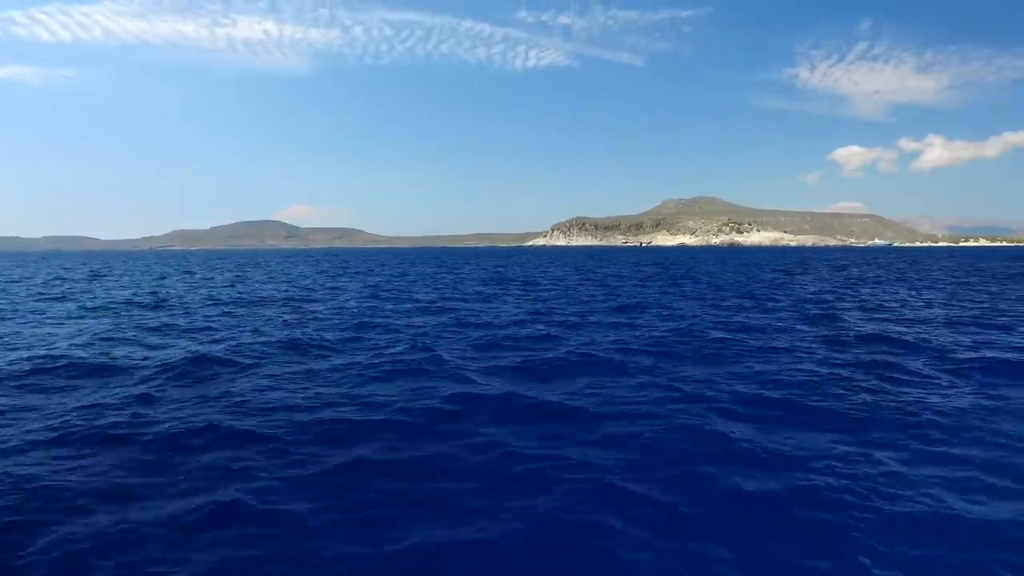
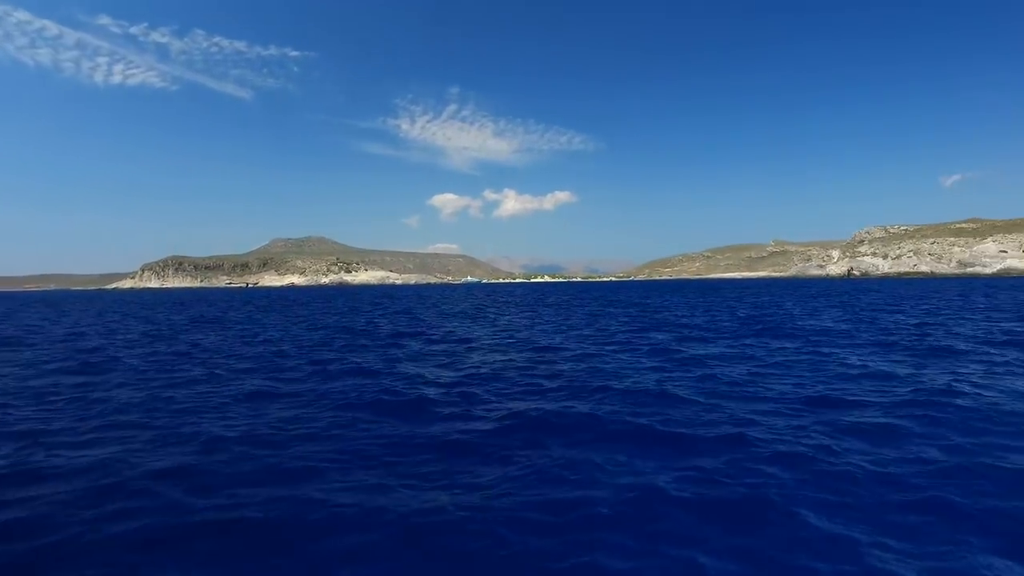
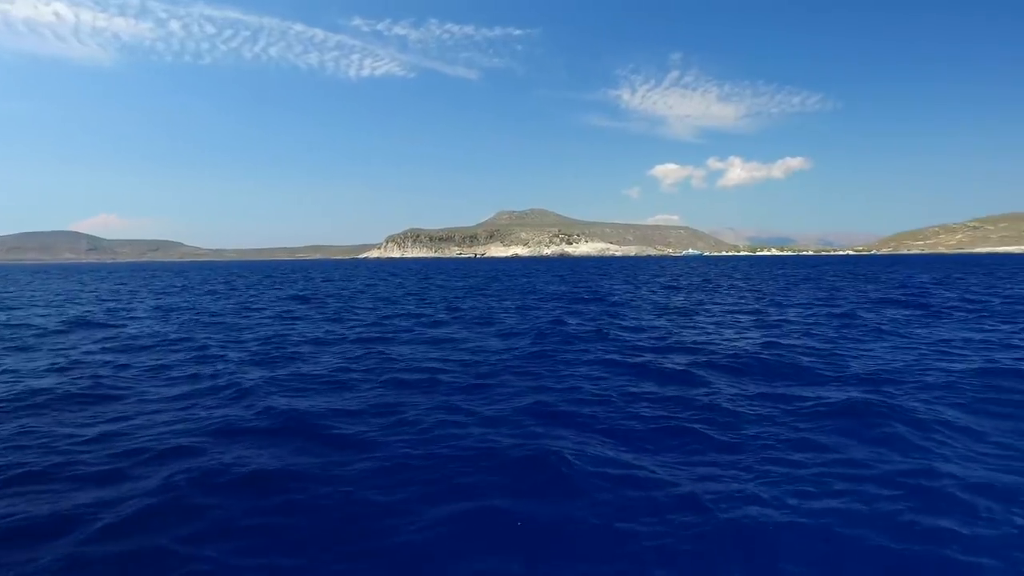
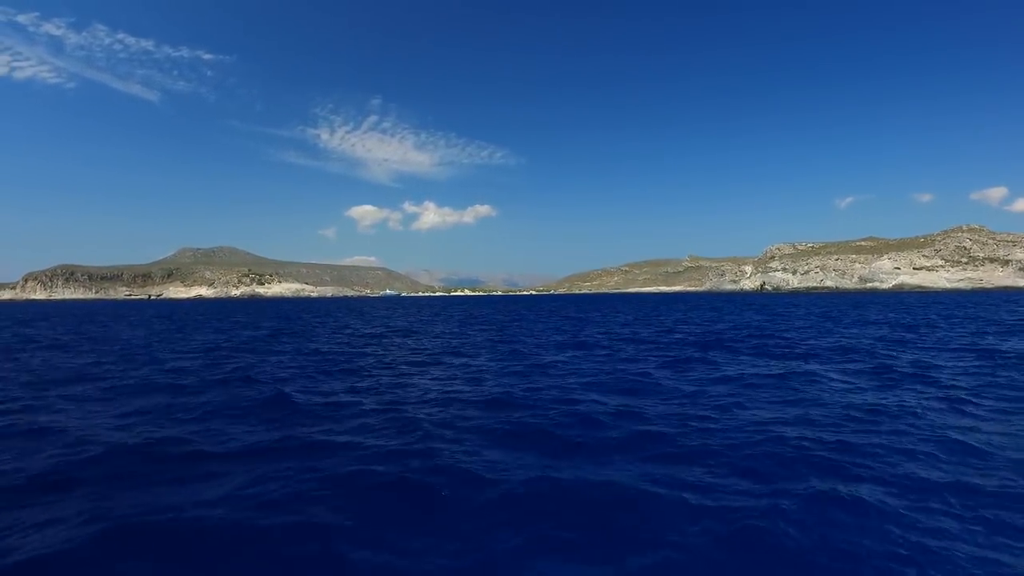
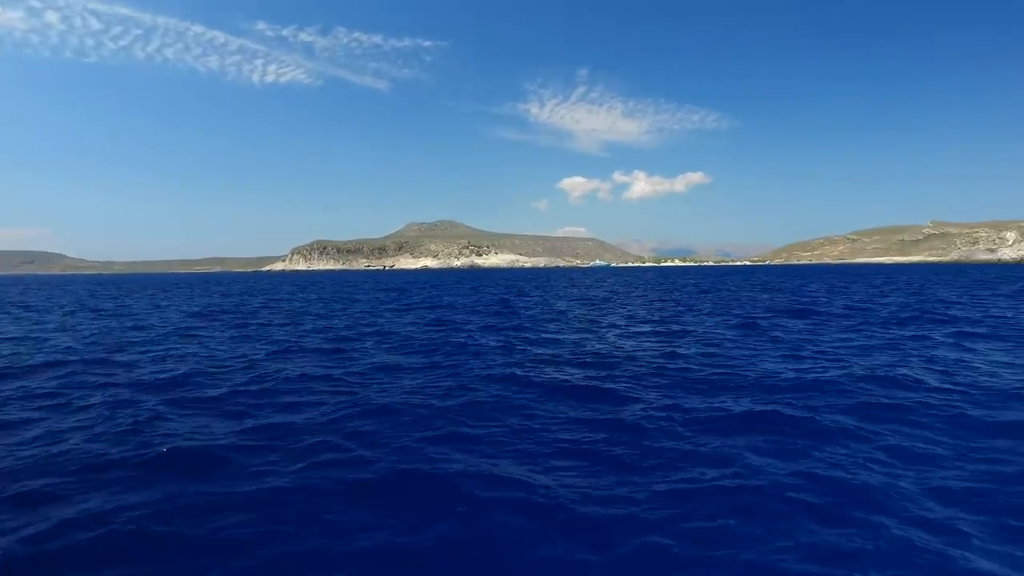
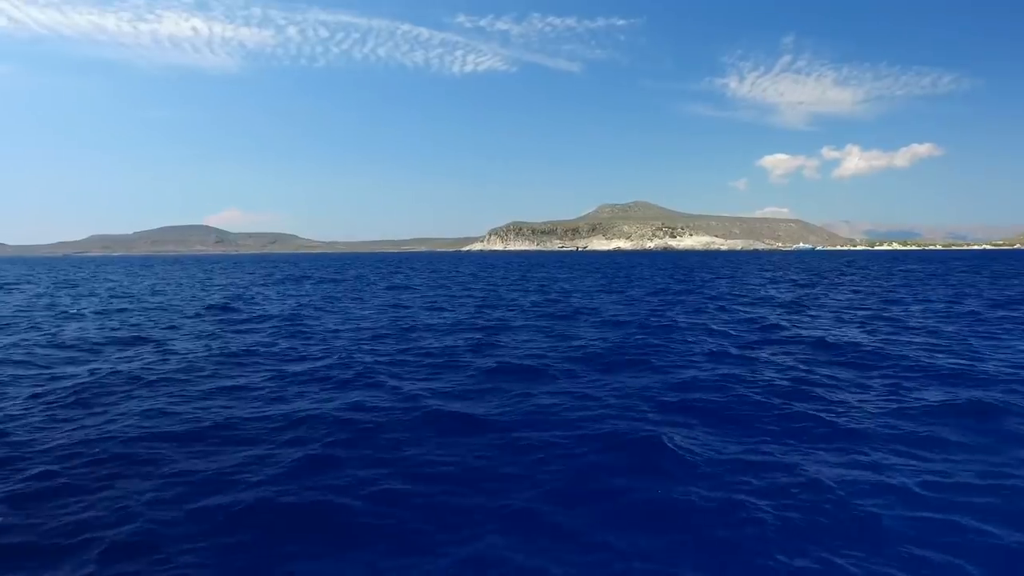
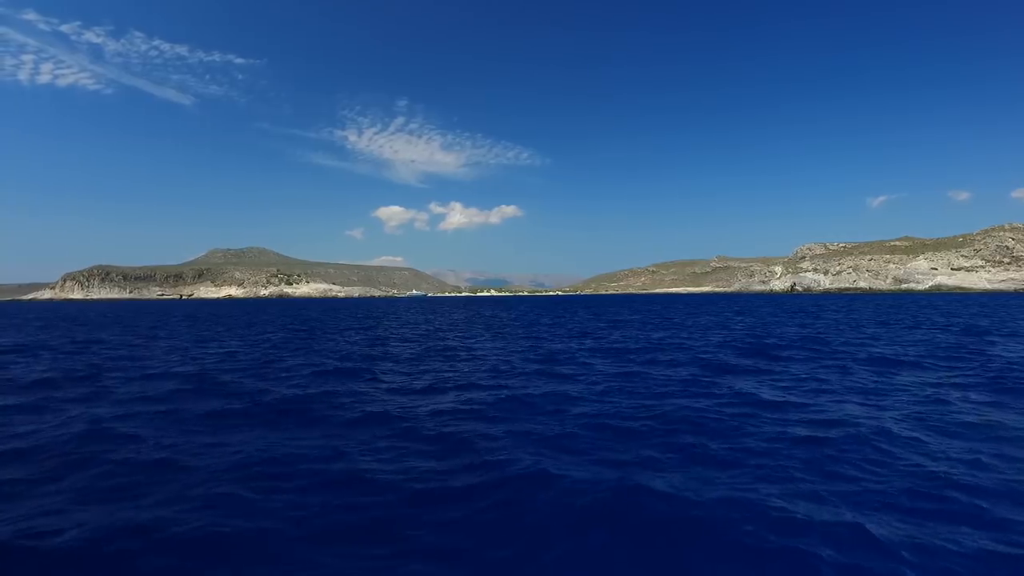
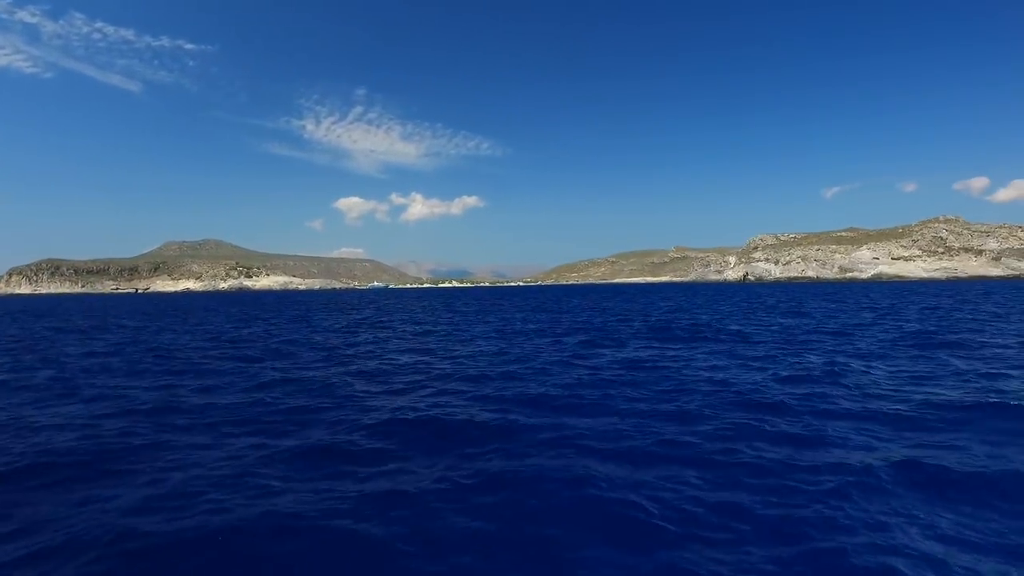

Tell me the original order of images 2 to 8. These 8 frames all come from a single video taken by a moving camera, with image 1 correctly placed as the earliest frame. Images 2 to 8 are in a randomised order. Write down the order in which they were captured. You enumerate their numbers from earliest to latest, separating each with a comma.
6, 3, 5, 2, 8, 4, 7
